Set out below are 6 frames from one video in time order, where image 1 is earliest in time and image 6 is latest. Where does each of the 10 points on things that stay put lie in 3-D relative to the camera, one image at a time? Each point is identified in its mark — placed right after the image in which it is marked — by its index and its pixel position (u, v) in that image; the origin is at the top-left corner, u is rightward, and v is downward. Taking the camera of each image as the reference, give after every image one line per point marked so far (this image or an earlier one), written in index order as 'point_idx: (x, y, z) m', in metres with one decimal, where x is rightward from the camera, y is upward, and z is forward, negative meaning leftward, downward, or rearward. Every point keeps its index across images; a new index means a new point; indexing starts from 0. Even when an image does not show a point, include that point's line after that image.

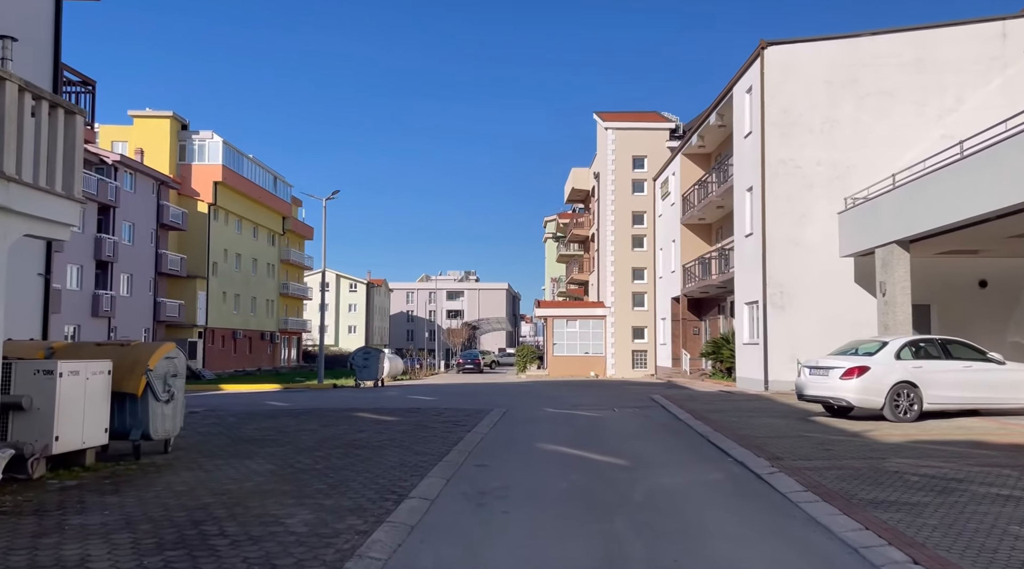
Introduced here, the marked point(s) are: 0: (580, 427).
0: (+1.2, -2.5, +14.1) m
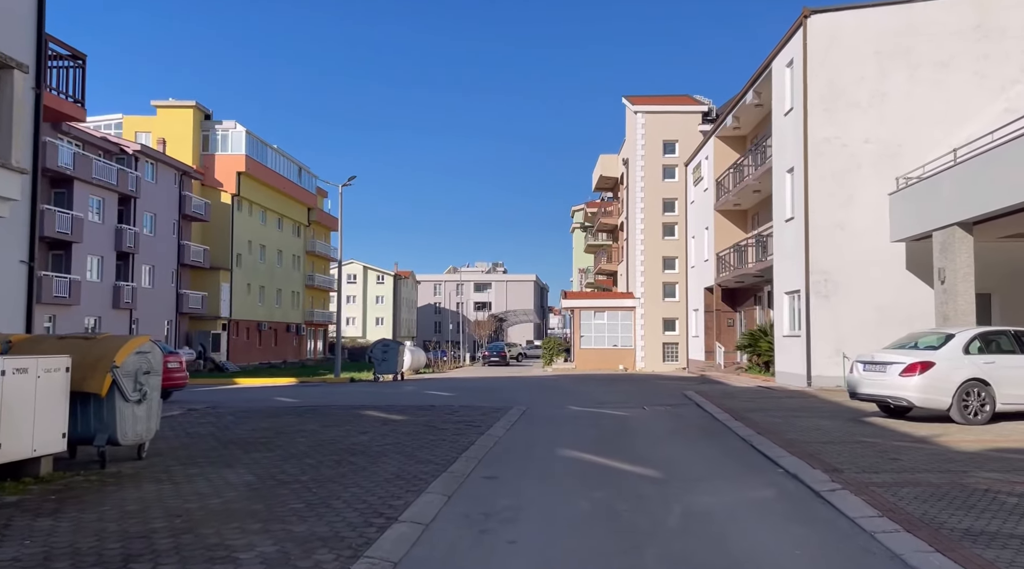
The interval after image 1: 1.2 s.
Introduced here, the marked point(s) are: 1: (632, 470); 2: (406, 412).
0: (+1.5, -2.3, +12.8) m
1: (+1.3, -2.1, +9.0) m
2: (-1.9, -2.3, +14.9) m
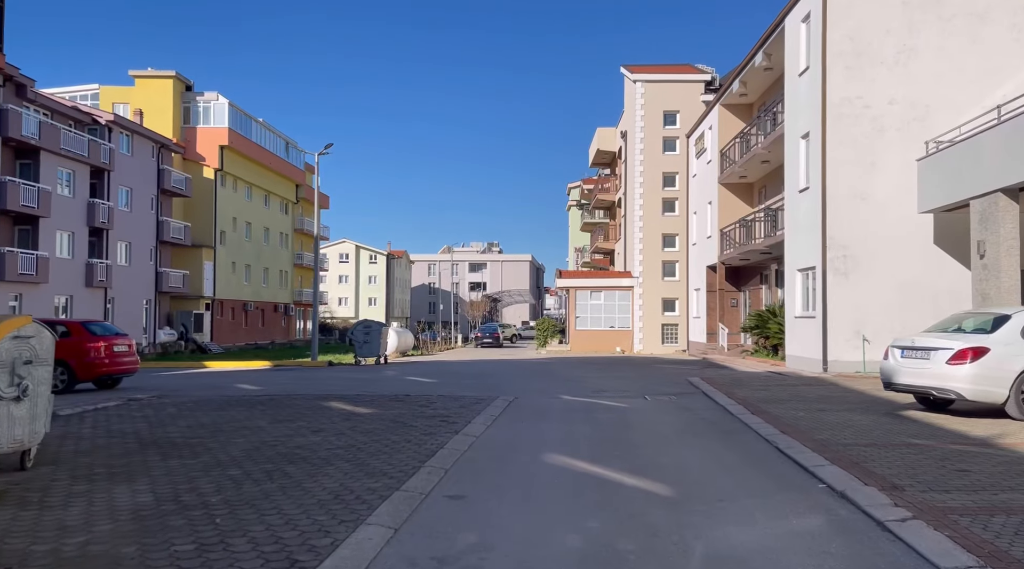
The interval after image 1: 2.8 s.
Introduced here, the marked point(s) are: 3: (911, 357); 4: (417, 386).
0: (+1.3, -1.9, +11.0) m
1: (+1.1, -1.8, +7.2) m
2: (-2.2, -1.9, +13.1) m
3: (+5.5, -1.0, +11.1) m
4: (-1.9, -2.1, +16.8) m
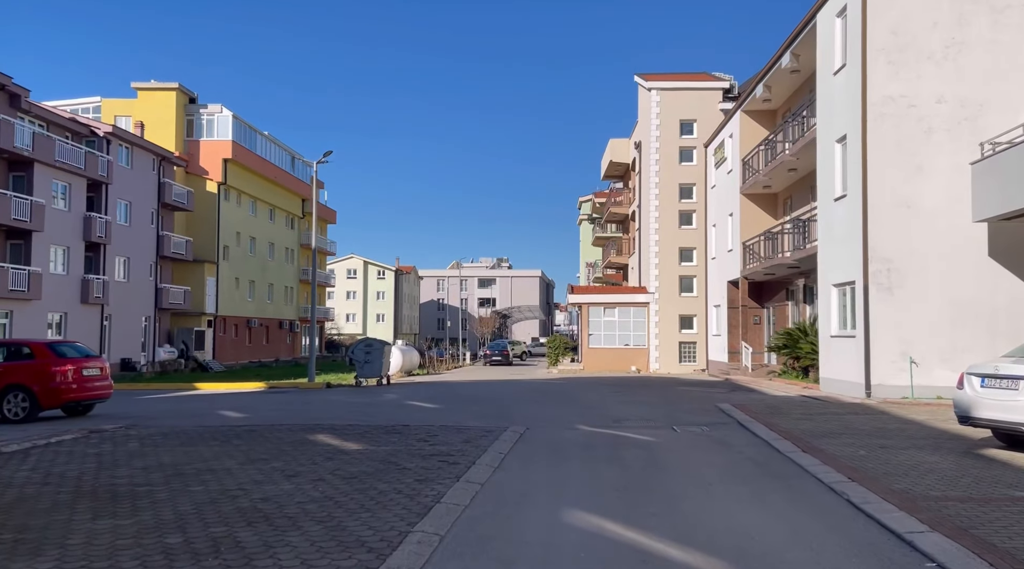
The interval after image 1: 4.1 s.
0: (+1.4, -2.1, +9.4) m
1: (+1.2, -1.9, +5.6) m
2: (-2.0, -2.1, +11.5) m
3: (+5.6, -1.2, +9.5) m
4: (-1.7, -2.4, +15.2) m
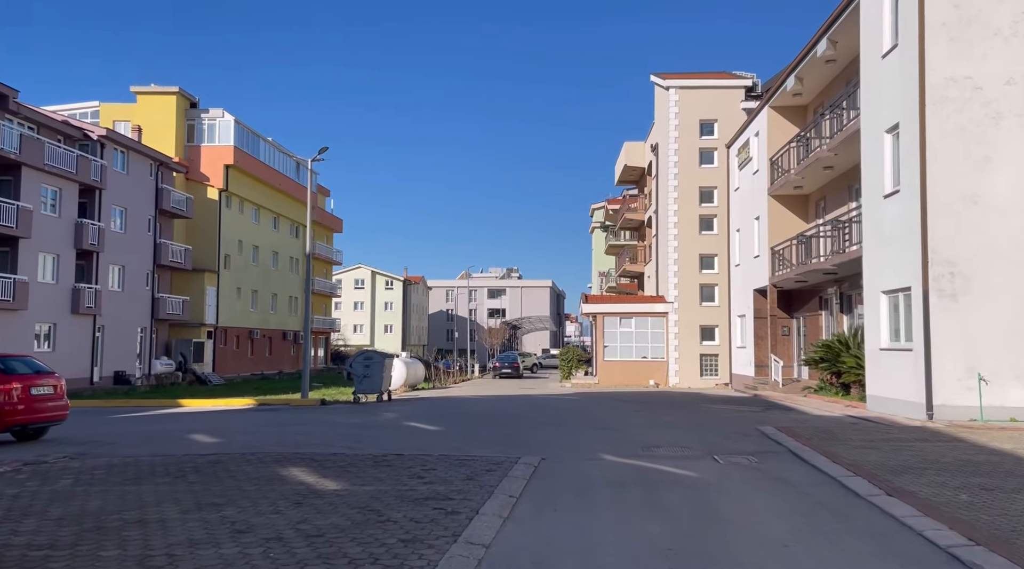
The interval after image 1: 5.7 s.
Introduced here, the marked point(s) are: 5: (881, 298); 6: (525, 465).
0: (+1.5, -2.1, +7.4) m
1: (+1.3, -1.9, +3.6) m
2: (-1.9, -2.2, +9.5) m
3: (+5.7, -1.2, +7.5) m
4: (-1.5, -2.5, +13.3) m
5: (+7.7, -0.3, +17.0) m
6: (+0.2, -2.2, +10.1) m
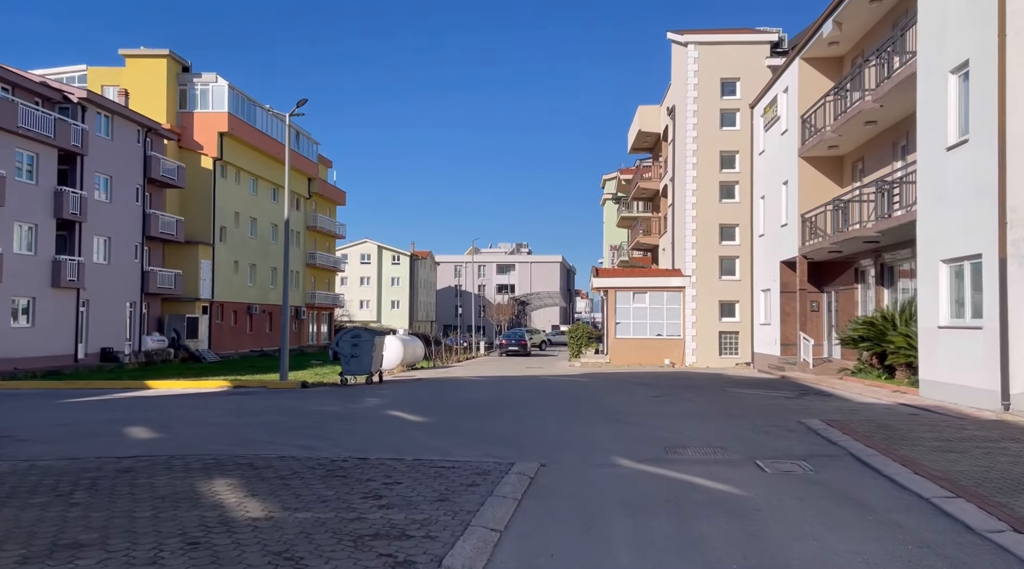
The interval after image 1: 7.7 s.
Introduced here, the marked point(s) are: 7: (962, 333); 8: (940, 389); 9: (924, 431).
0: (+1.4, -1.8, +5.2) m
1: (+1.1, -1.7, +1.4) m
2: (-2.0, -1.8, +7.3) m
3: (+5.6, -0.9, +5.2) m
4: (-1.6, -2.0, +11.1) m
5: (+7.7, +0.3, +14.6) m
6: (+0.1, -1.8, +7.9) m
7: (+7.6, -0.8, +13.6) m
8: (+7.6, -1.8, +14.4) m
9: (+5.4, -2.0, +10.8) m
